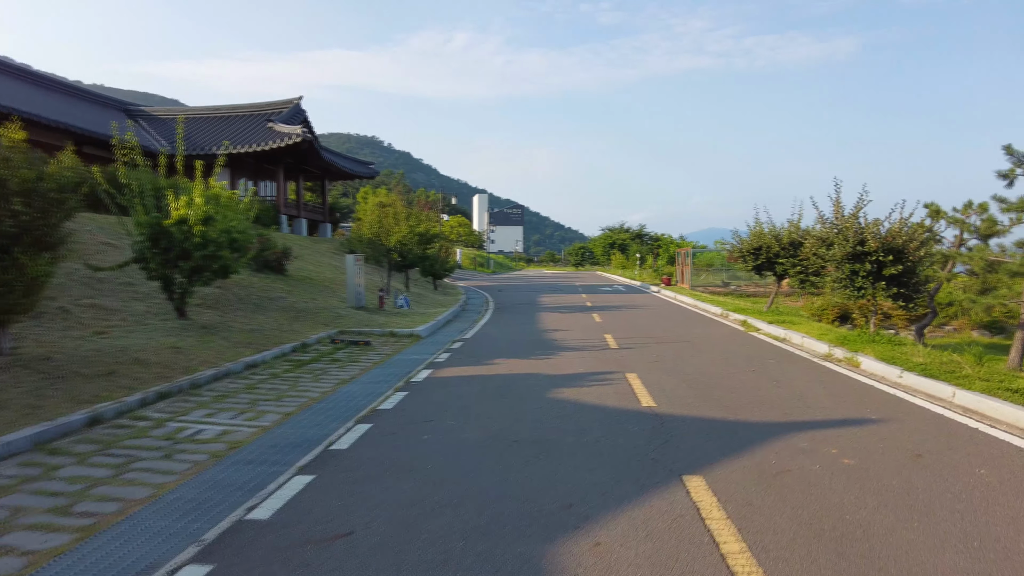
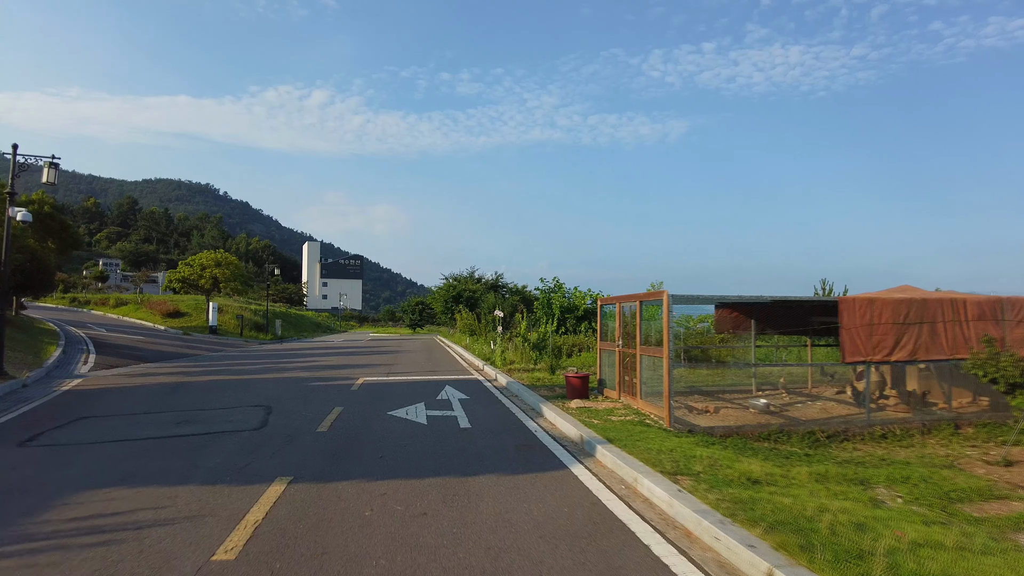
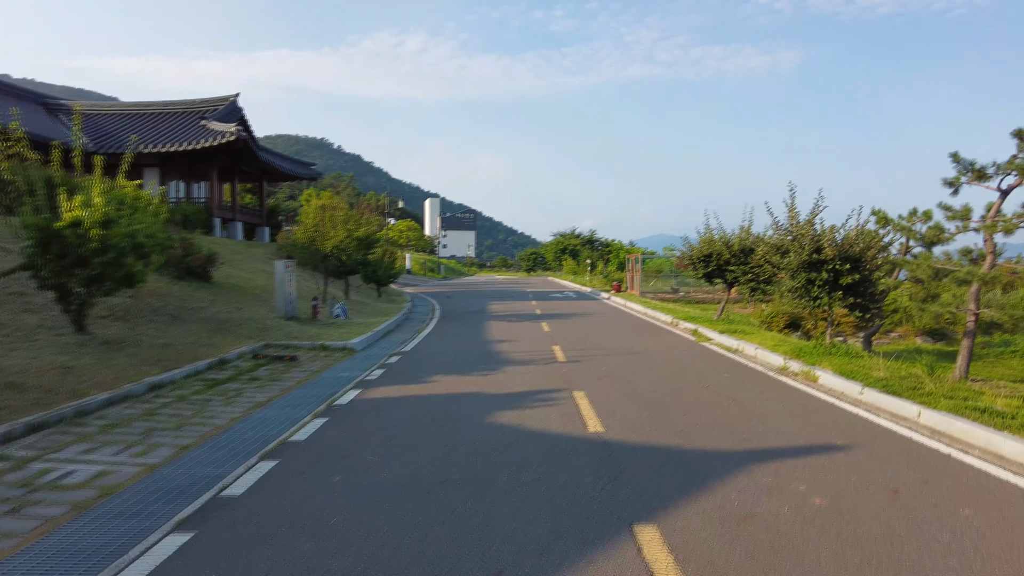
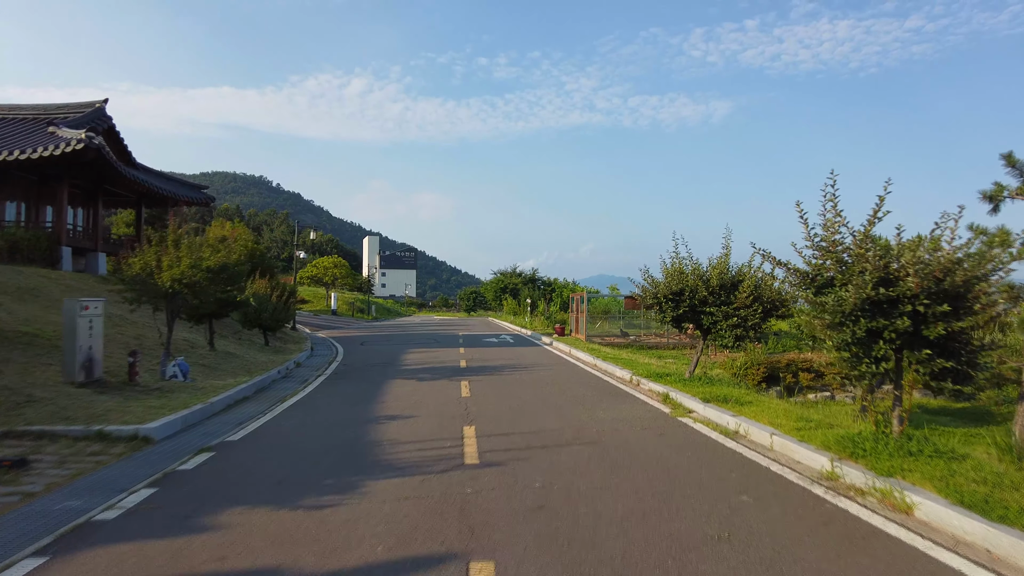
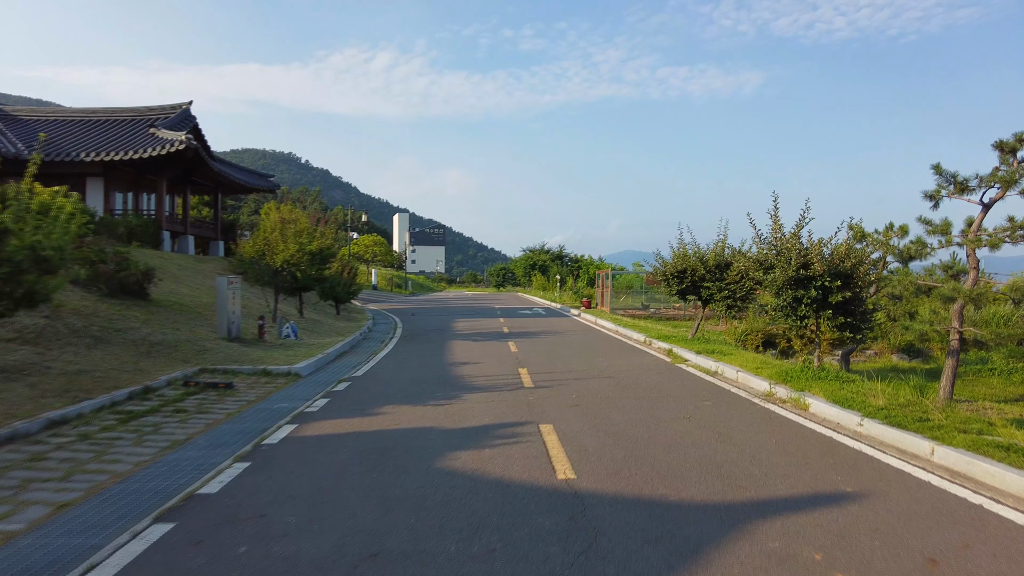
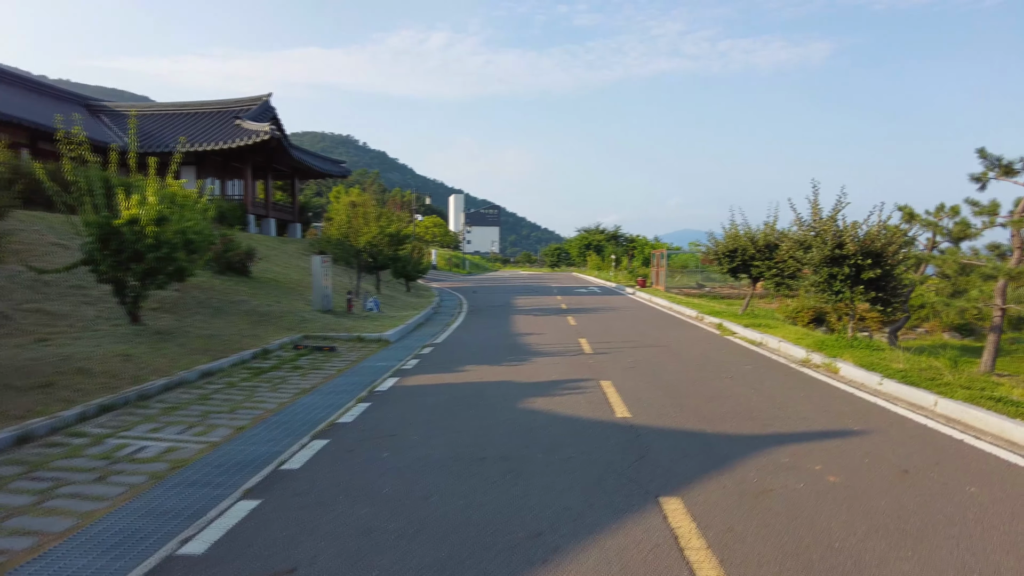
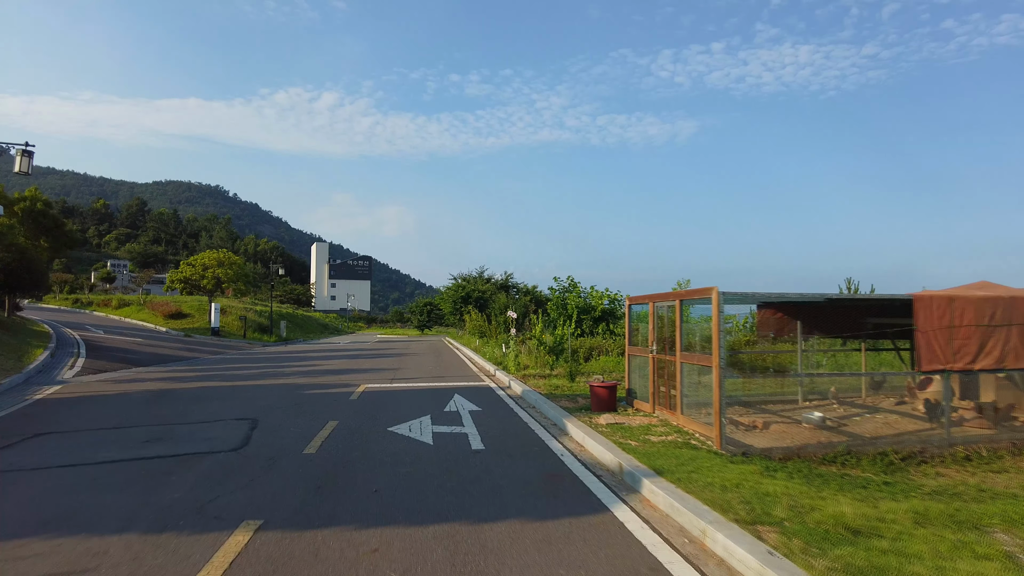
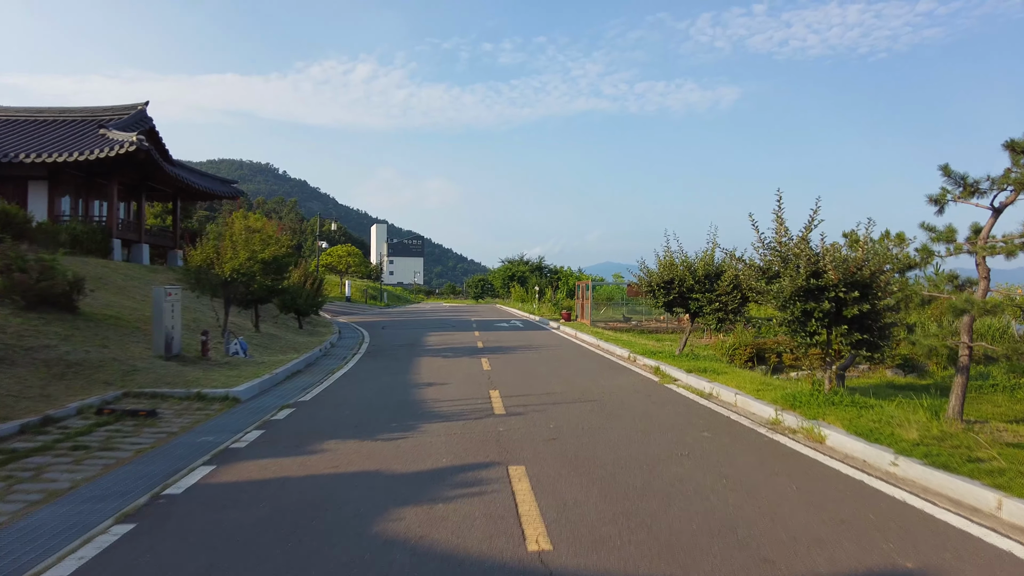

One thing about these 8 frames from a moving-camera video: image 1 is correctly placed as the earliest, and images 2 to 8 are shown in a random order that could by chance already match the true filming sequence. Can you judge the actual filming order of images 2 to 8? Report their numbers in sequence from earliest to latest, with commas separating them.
6, 3, 5, 8, 4, 2, 7
